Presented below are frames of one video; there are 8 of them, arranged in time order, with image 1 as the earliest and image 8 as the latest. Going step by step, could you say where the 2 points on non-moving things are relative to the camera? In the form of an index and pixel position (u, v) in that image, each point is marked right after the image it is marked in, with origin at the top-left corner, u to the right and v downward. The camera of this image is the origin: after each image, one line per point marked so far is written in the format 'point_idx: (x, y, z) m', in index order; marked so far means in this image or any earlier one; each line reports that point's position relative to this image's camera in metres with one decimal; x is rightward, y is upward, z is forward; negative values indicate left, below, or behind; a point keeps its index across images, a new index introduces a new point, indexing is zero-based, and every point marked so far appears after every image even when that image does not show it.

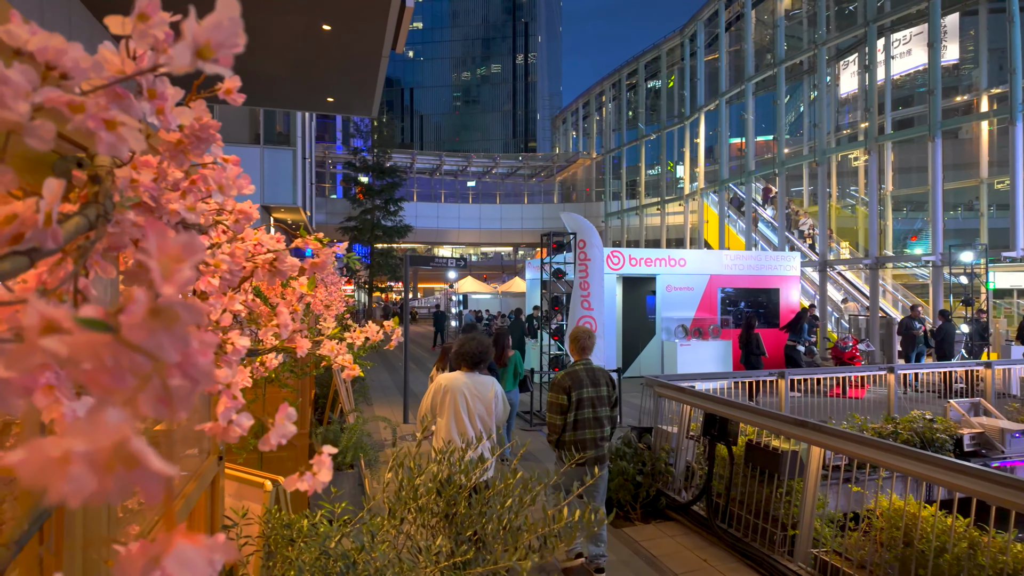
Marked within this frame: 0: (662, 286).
0: (+3.3, 0.0, +12.8) m
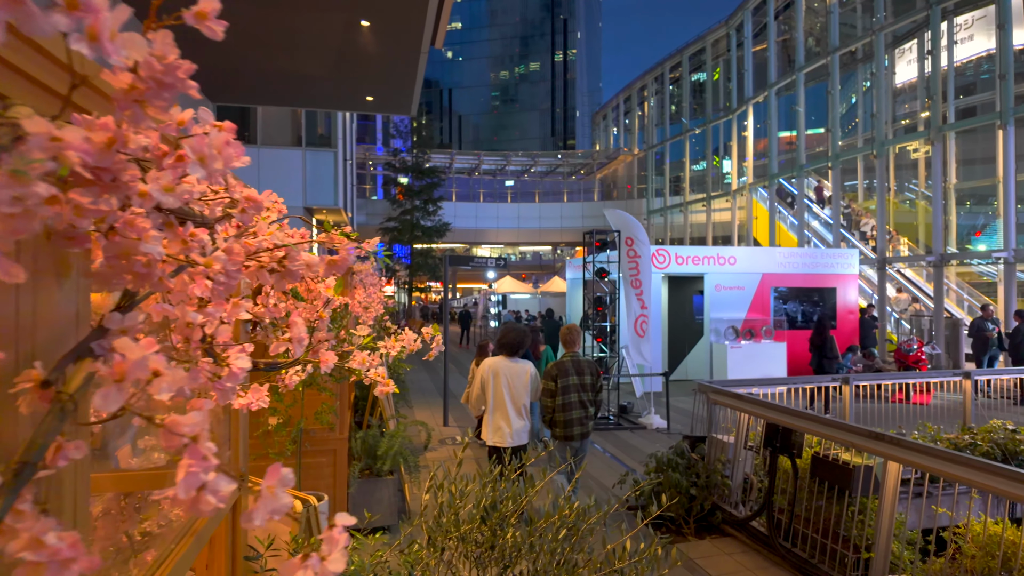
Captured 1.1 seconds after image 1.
0: (+4.2, 0.0, +12.4) m
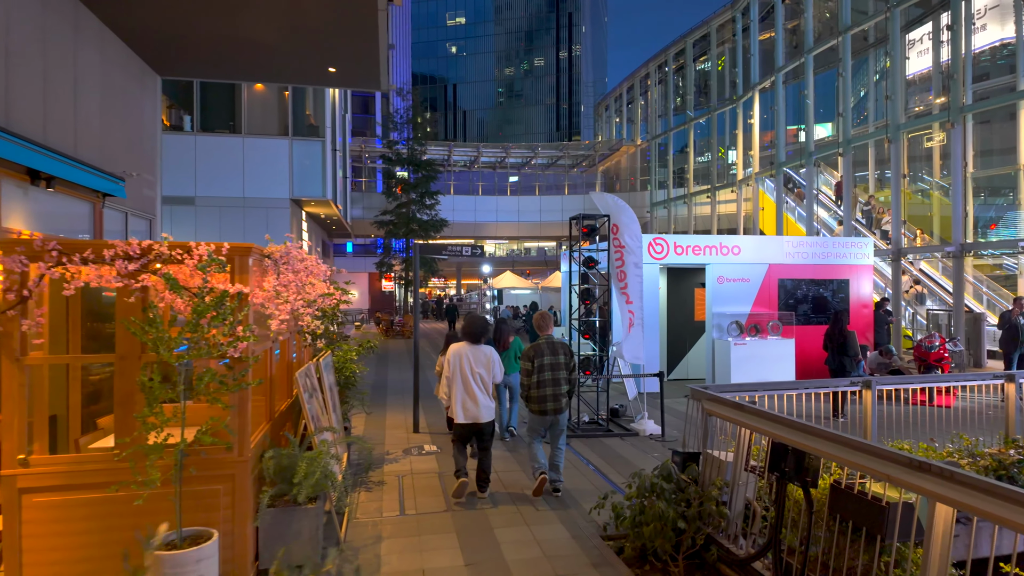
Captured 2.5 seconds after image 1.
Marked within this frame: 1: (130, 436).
0: (+3.9, +0.2, +11.4) m
1: (-2.3, -0.9, +3.5) m
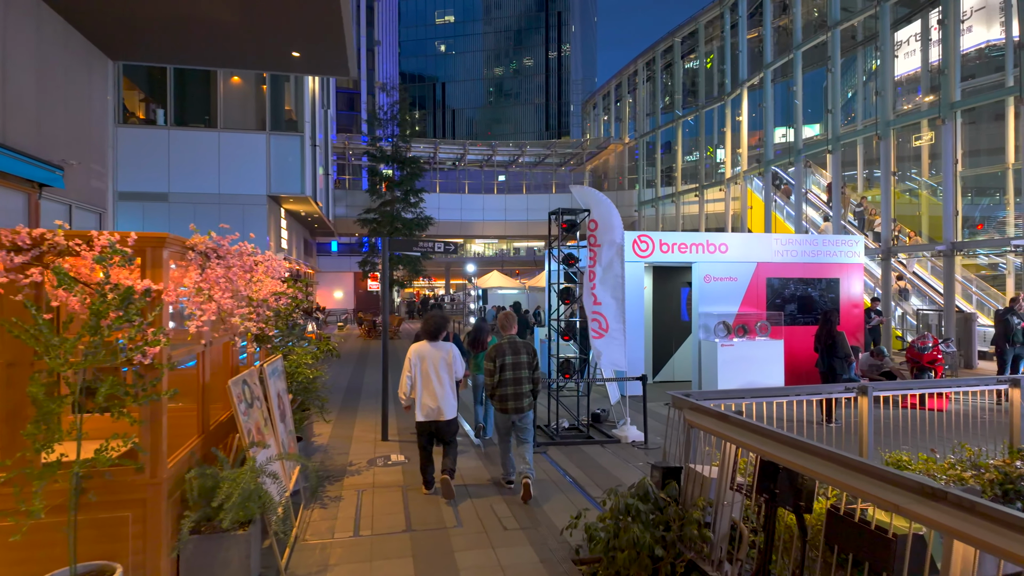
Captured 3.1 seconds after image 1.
0: (+3.5, +0.2, +11.0) m
1: (-2.5, -0.9, +3.0) m
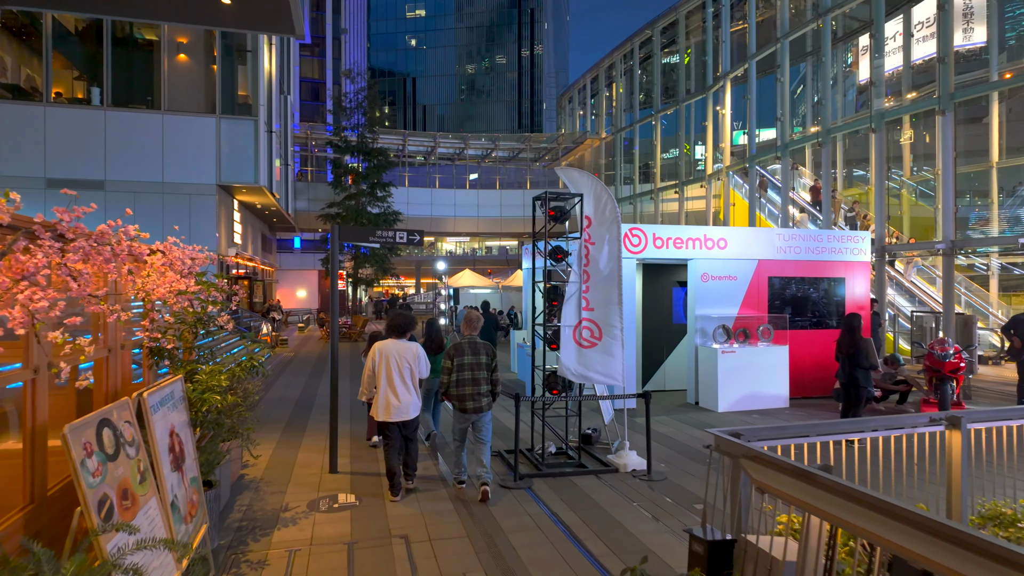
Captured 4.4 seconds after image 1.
0: (+3.1, +0.2, +9.9) m
1: (-2.5, -0.8, +1.6) m
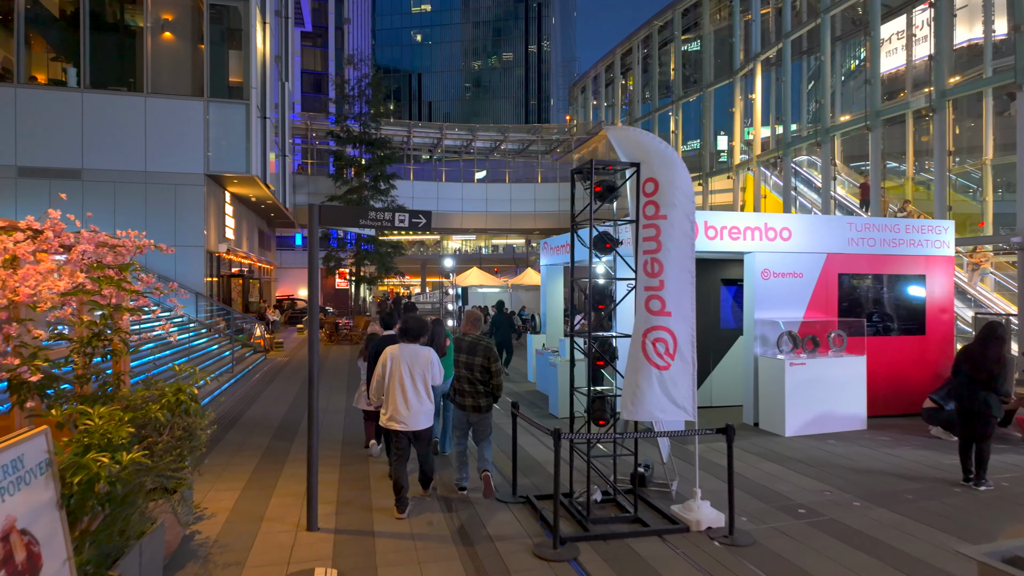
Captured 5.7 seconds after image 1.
0: (+3.4, +0.2, +8.3) m
1: (-2.3, -0.8, +0.1) m
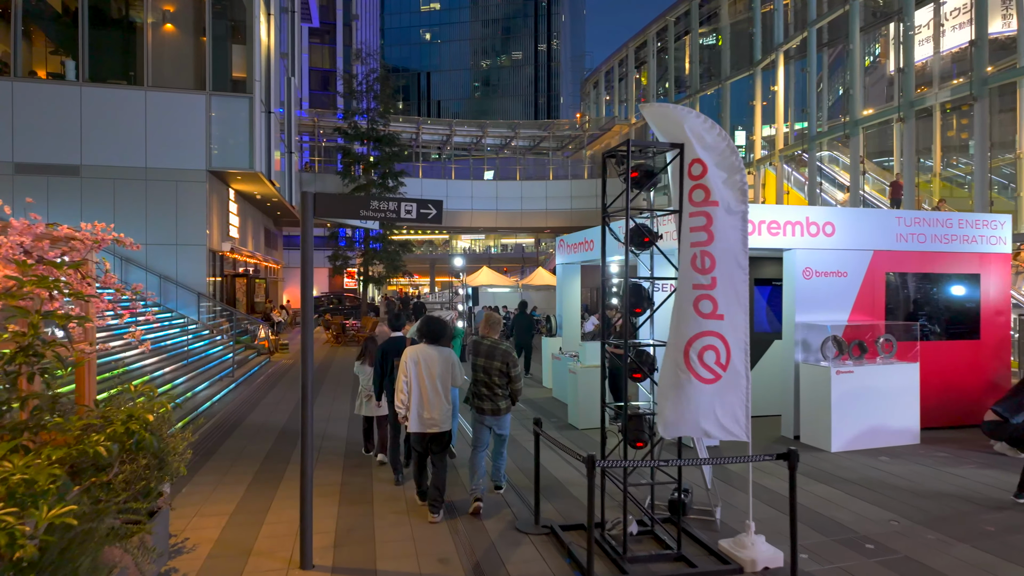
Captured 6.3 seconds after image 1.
0: (+3.6, +0.2, +7.6) m
1: (-2.2, -0.8, -0.5) m
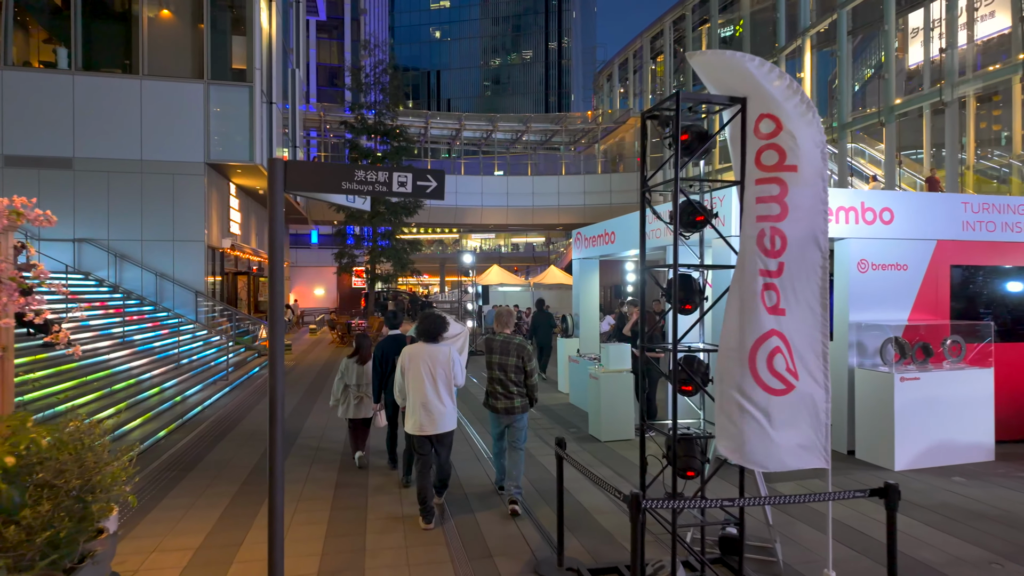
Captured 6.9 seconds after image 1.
0: (+3.8, +0.3, +6.7) m
1: (-2.1, -0.8, -1.3) m
